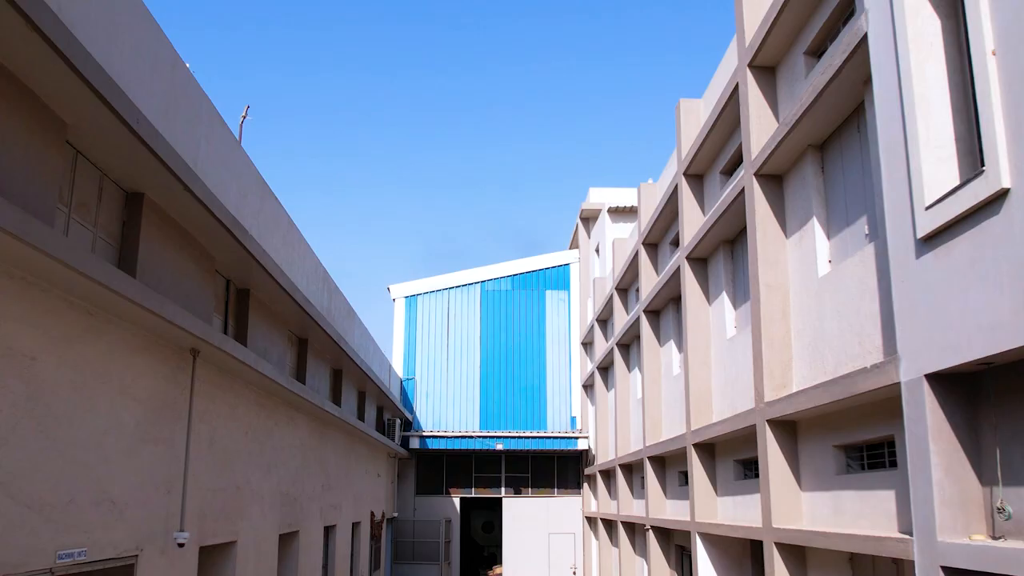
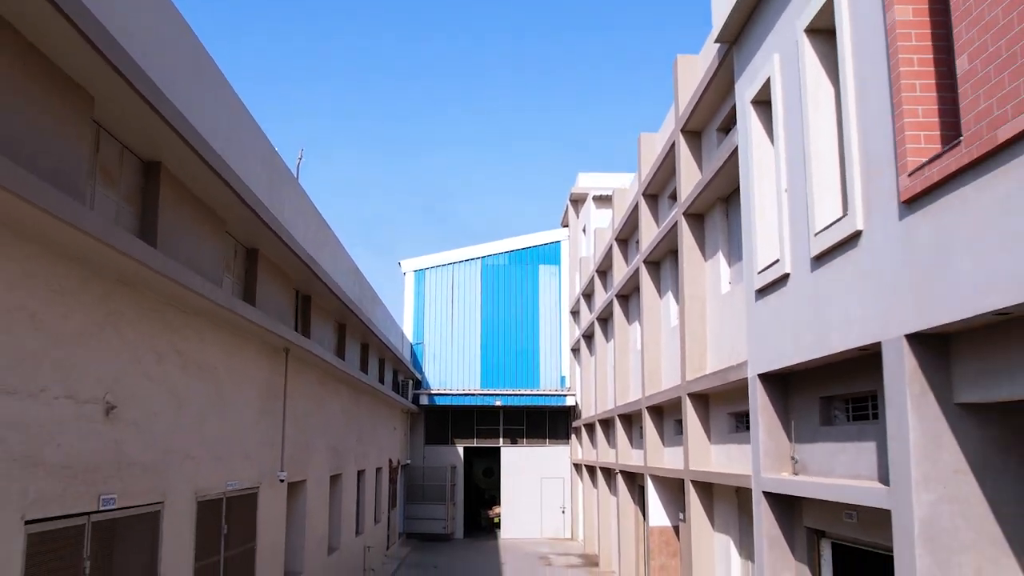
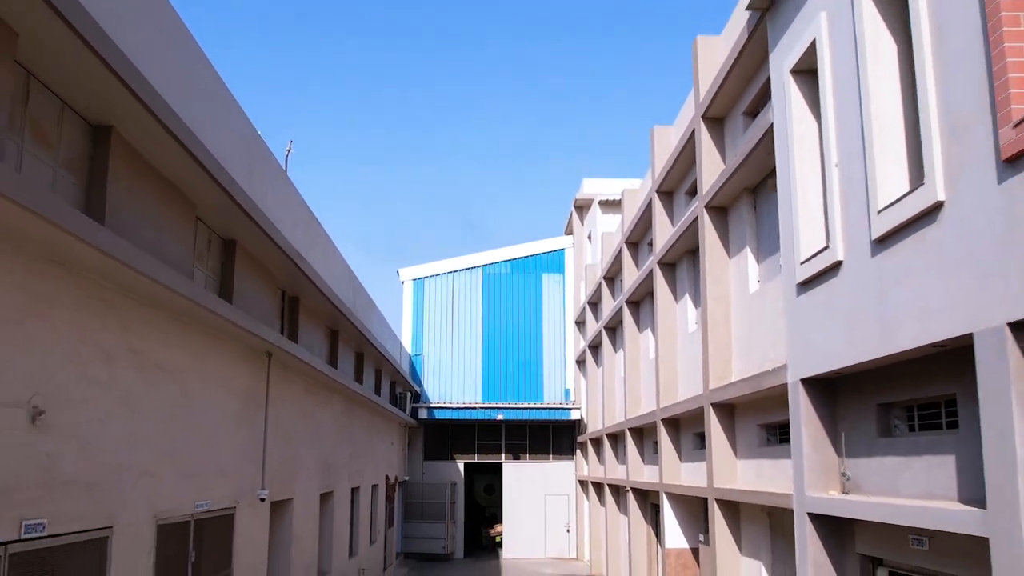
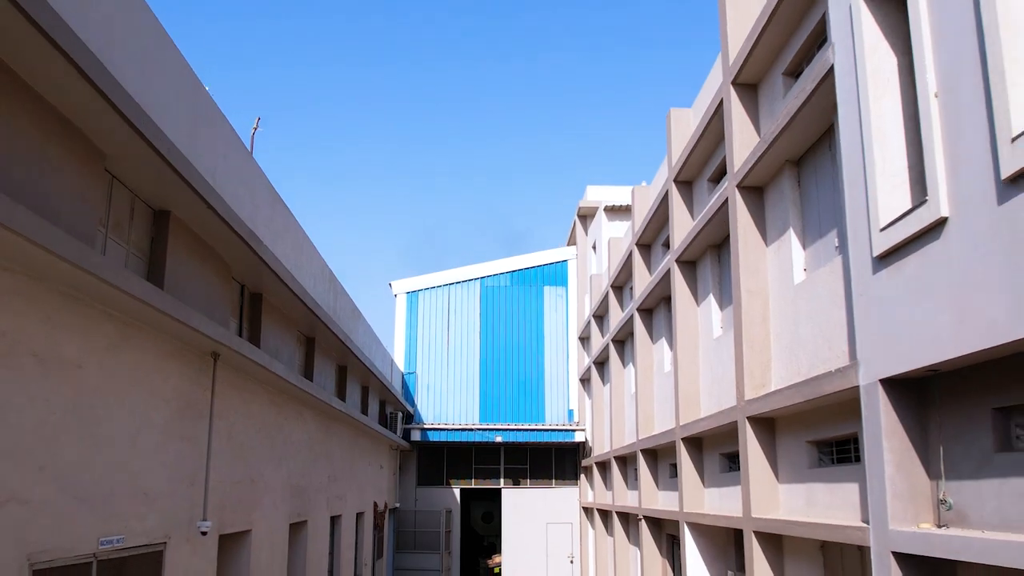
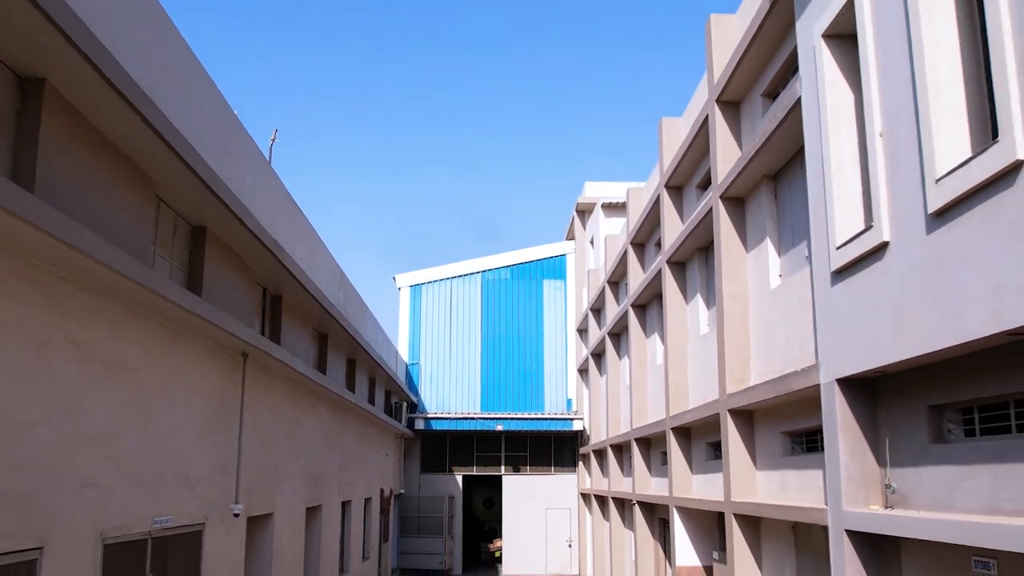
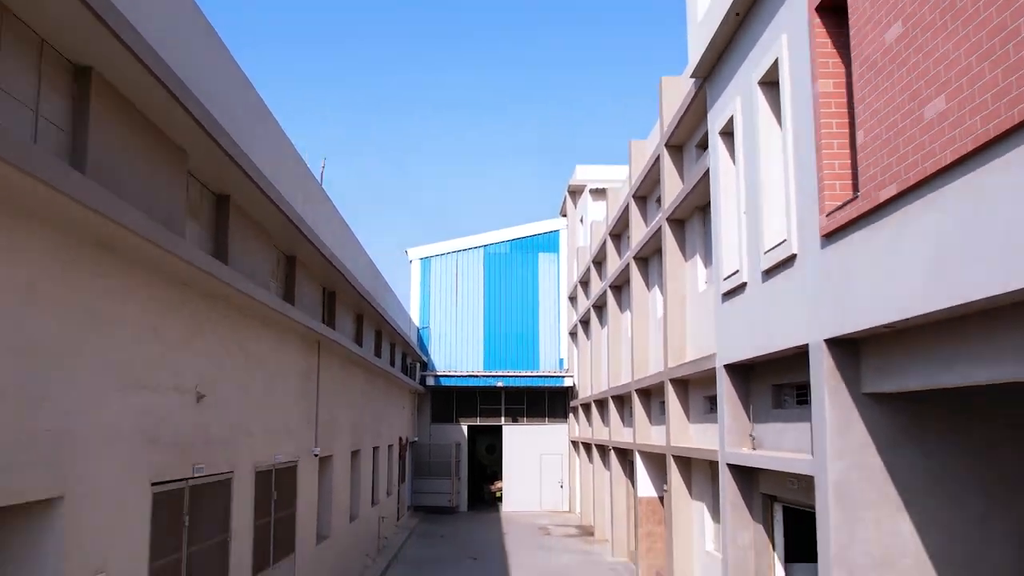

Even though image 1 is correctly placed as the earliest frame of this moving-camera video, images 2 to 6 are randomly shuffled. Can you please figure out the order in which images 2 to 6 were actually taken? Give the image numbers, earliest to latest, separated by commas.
4, 5, 3, 2, 6
